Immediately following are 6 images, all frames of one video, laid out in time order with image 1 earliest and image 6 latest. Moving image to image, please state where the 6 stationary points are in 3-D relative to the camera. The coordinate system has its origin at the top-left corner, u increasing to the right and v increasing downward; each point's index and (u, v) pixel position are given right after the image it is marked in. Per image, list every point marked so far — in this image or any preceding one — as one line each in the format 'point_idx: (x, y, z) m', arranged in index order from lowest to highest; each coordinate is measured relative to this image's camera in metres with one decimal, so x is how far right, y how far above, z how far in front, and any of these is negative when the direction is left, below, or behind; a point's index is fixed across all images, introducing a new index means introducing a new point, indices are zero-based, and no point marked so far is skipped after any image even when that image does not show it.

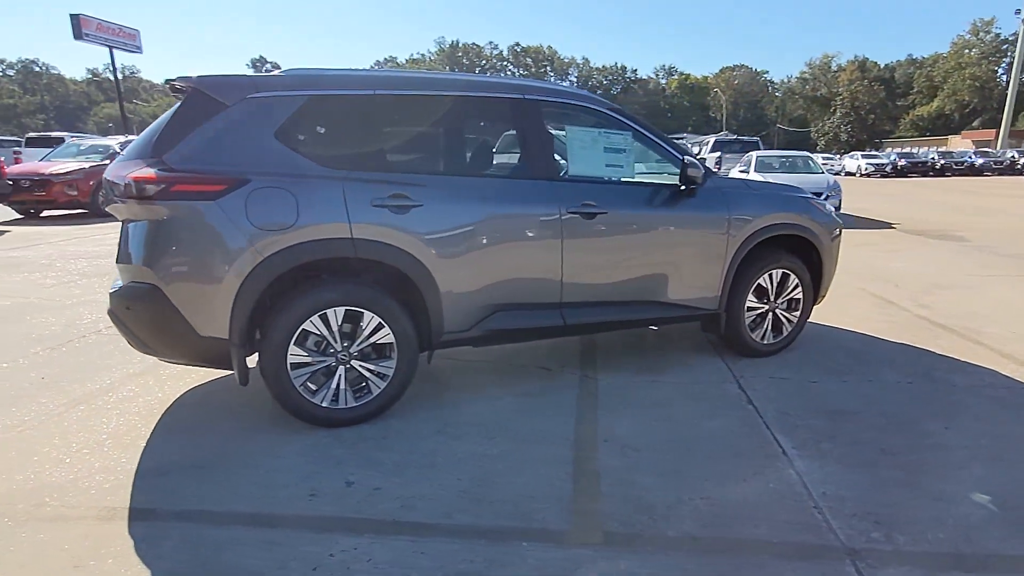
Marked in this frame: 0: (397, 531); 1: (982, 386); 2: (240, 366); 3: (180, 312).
0: (-0.5, -1.1, +2.7) m
1: (+3.2, -0.7, +4.3) m
2: (-1.5, -0.4, +3.5) m
3: (-1.8, -0.1, +3.3) m
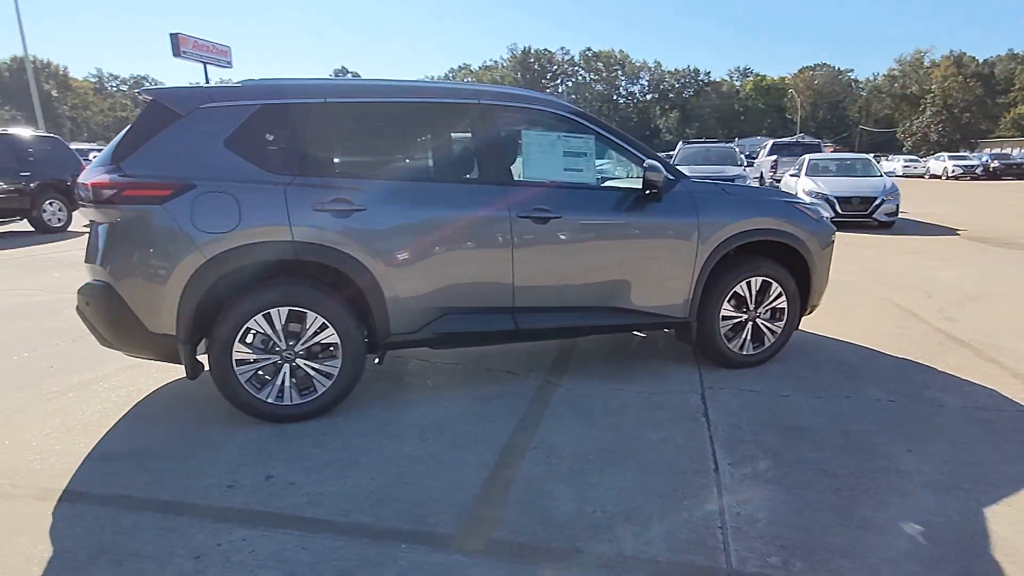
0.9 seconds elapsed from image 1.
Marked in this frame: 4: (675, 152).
0: (-1.0, -1.1, +2.8) m
1: (+2.9, -0.7, +3.9) m
2: (-1.9, -0.4, +3.7) m
3: (-2.2, -0.1, +3.5) m
4: (+3.8, +3.2, +14.7) m
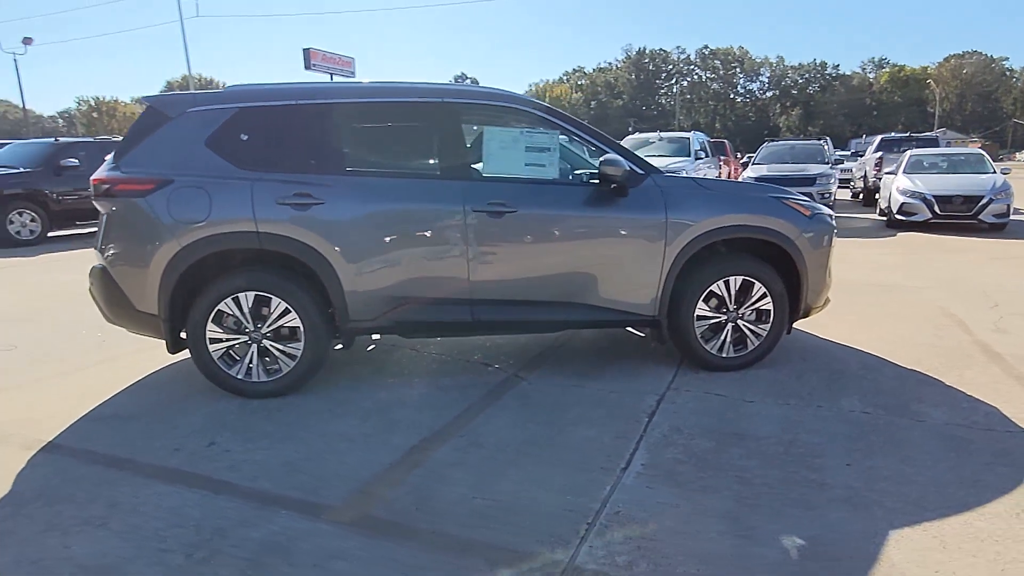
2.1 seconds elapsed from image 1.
0: (-1.5, -1.0, +3.1) m
1: (+2.5, -0.8, +3.5) m
2: (-2.2, -0.3, +4.1) m
3: (-2.5, 0.0, +4.0) m
4: (+5.5, +3.1, +13.9) m
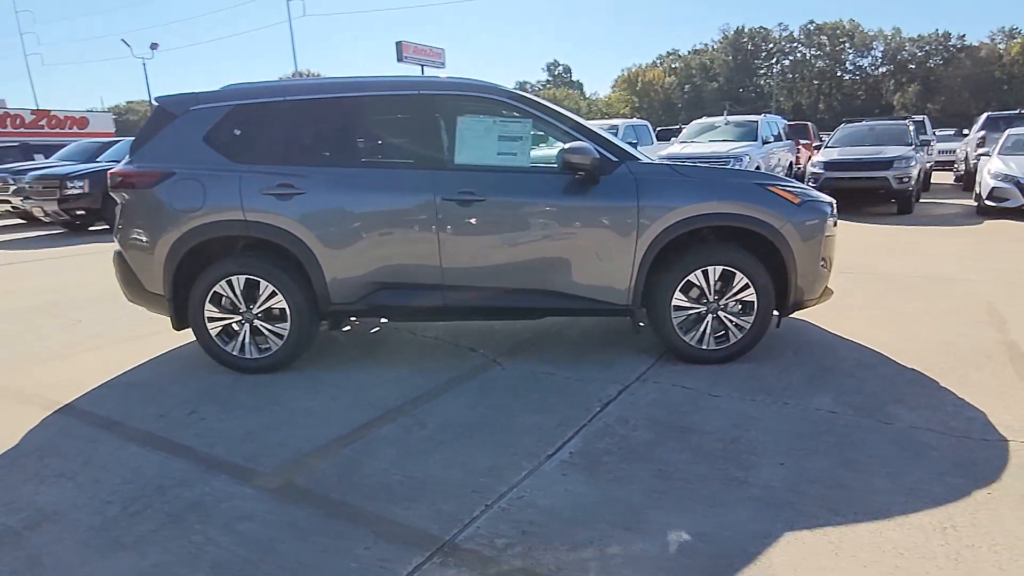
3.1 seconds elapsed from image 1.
0: (-1.9, -0.9, +3.4) m
1: (+2.1, -0.7, +3.2) m
2: (-2.4, -0.2, +4.5) m
3: (-2.7, +0.1, +4.5) m
4: (+6.7, +3.3, +13.0) m
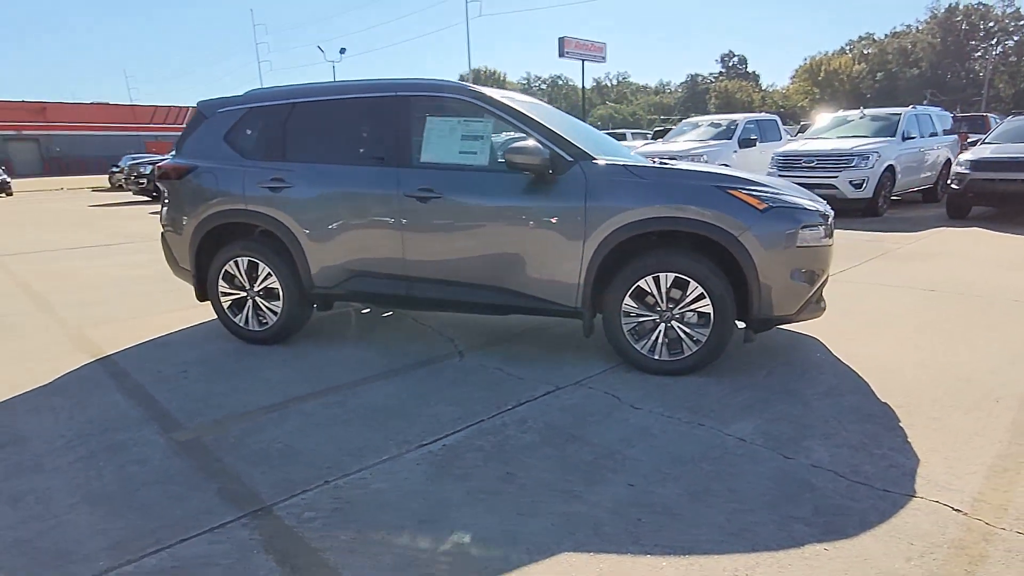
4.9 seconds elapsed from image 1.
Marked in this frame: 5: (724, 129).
0: (-2.4, -0.7, +4.1) m
1: (+1.4, -0.8, +2.8) m
2: (-2.6, 0.0, +5.2) m
3: (-2.9, +0.3, +5.3) m
4: (+8.6, +2.9, +11.1) m
5: (+4.5, +3.4, +13.3) m
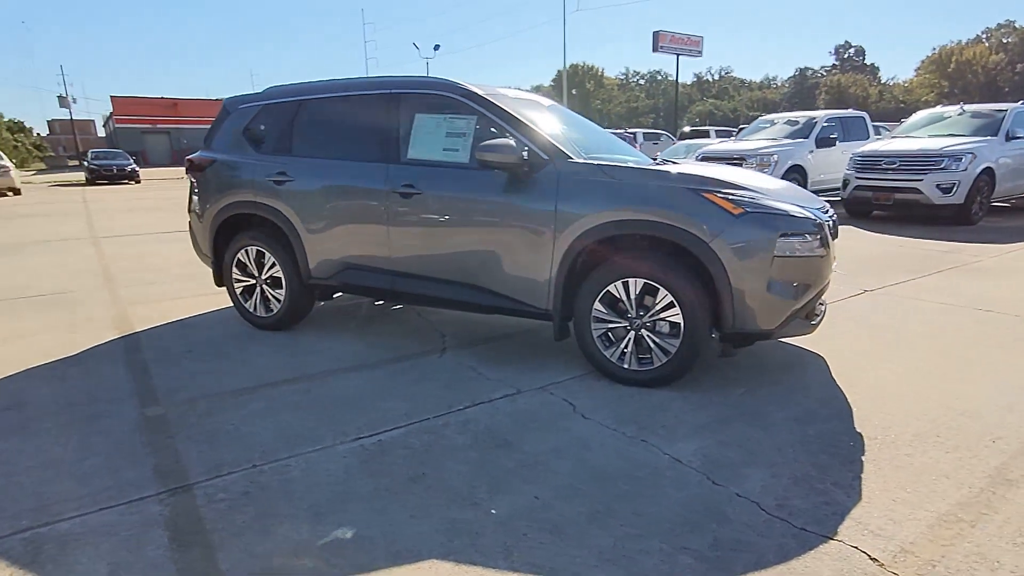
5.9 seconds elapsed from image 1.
0: (-2.6, -0.6, +4.4) m
1: (+1.0, -0.9, +2.6) m
2: (-2.6, +0.1, +5.6) m
3: (-2.8, +0.5, +5.6) m
4: (+9.4, +2.5, +9.6) m
5: (+5.8, +3.2, +12.5) m
